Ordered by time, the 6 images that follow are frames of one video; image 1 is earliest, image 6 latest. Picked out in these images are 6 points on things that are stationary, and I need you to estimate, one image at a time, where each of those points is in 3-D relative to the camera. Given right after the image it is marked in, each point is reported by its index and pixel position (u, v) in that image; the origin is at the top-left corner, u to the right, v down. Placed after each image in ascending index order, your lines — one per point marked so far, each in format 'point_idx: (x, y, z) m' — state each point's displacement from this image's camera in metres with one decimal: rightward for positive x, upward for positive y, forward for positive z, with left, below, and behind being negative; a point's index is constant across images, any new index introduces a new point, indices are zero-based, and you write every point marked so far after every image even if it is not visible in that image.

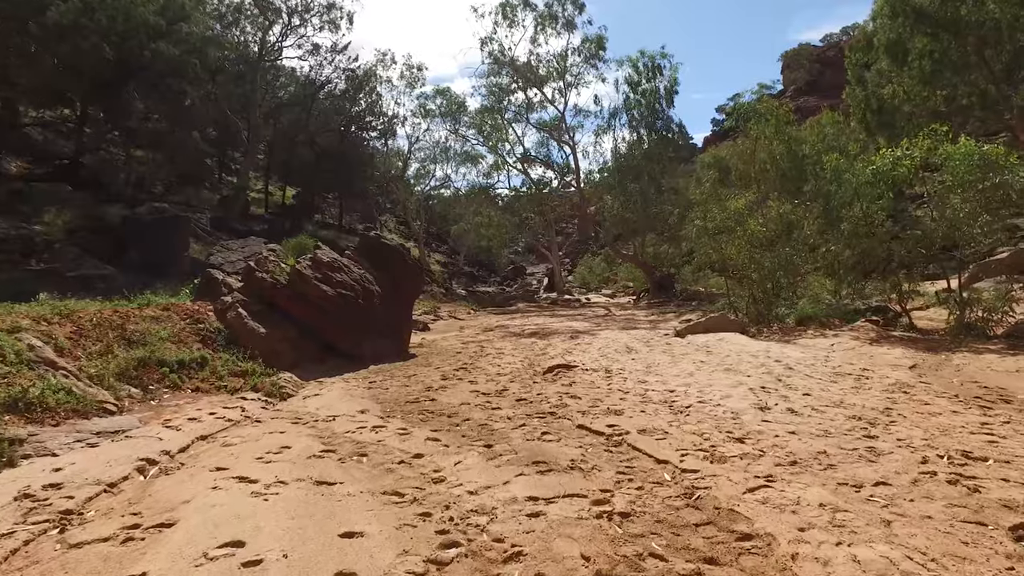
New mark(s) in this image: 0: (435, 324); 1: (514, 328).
0: (-1.9, -0.9, +17.4) m
1: (0.0, -0.9, +15.0) m
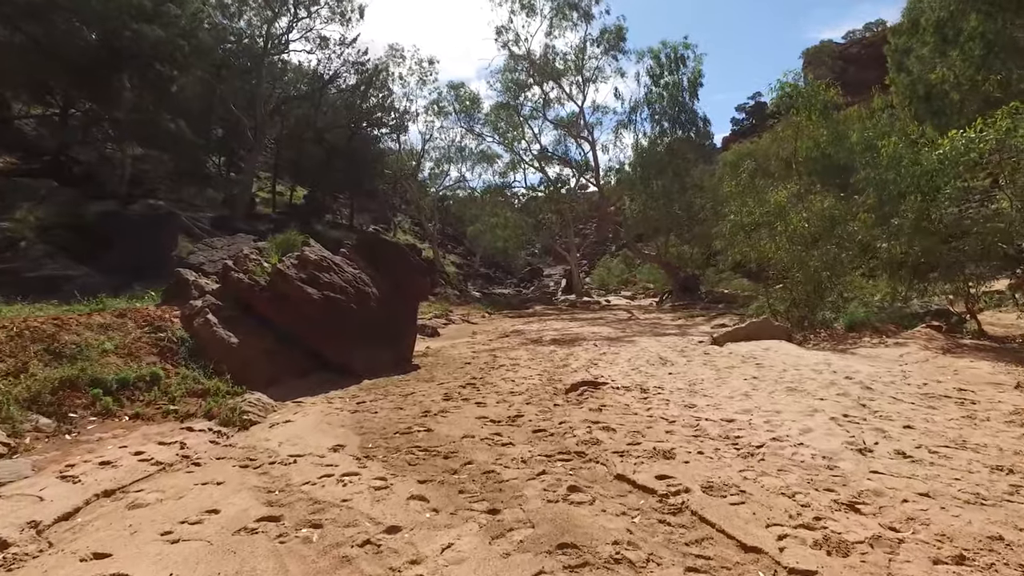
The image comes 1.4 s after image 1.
0: (-1.5, -0.9, +16.1) m
1: (+0.3, -0.9, +13.8) m
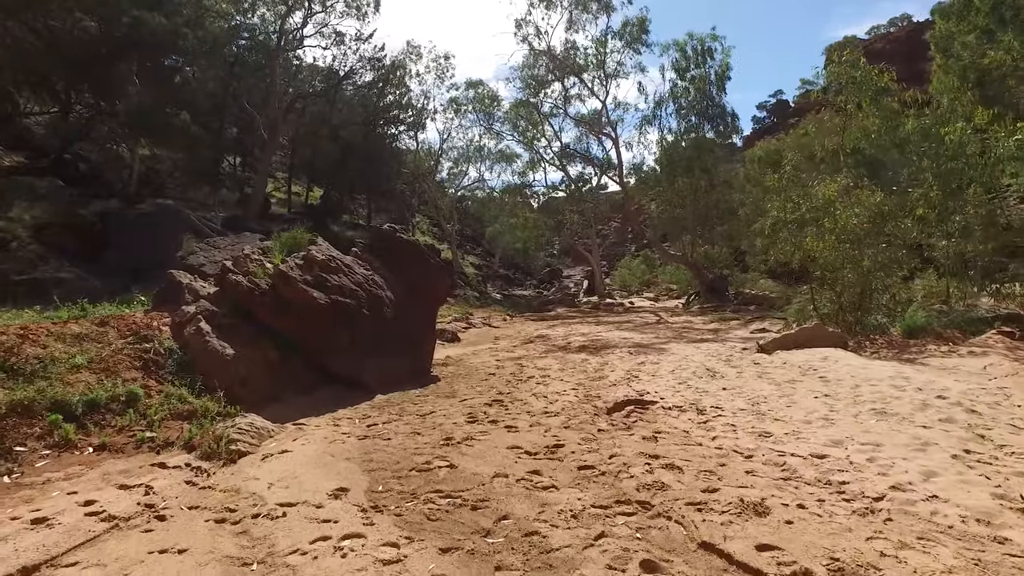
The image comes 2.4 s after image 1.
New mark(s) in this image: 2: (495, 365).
0: (-1.0, -1.0, +15.3) m
1: (+0.8, -0.9, +12.9) m
2: (-0.2, -1.0, +9.4) m
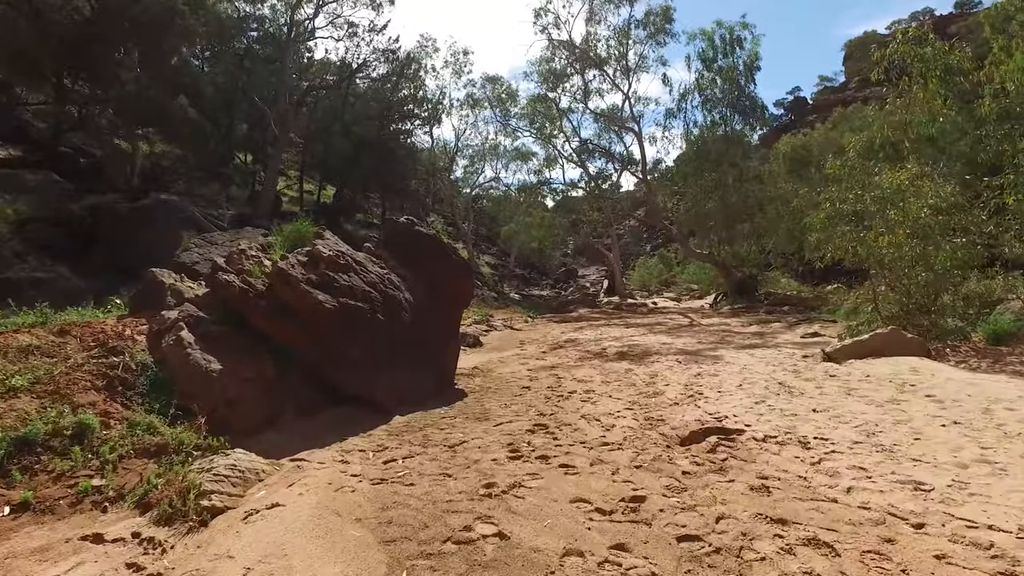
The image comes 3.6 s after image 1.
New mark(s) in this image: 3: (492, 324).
0: (-0.5, -1.0, +14.2) m
1: (+1.3, -0.9, +11.7) m
2: (+0.2, -1.0, +8.2) m
3: (-0.5, -0.8, +16.6) m
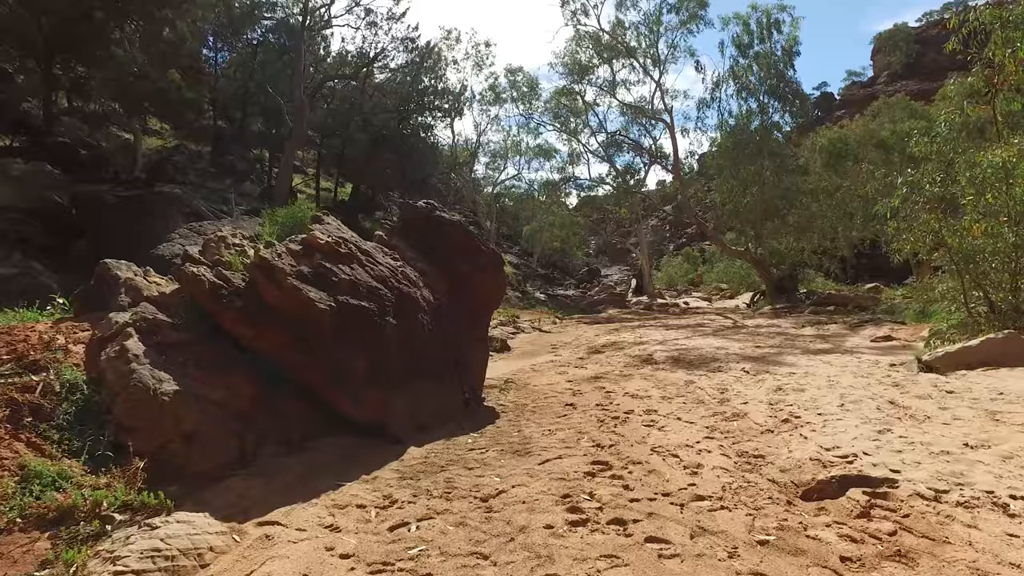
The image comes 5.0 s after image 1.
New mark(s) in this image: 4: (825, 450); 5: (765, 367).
0: (+0.1, -0.9, +12.9) m
1: (+1.7, -0.9, +10.4) m
2: (+0.5, -1.0, +6.9) m
3: (+0.2, -0.8, +15.3) m
4: (+1.8, -0.9, +4.1) m
5: (+2.8, -0.9, +8.0) m
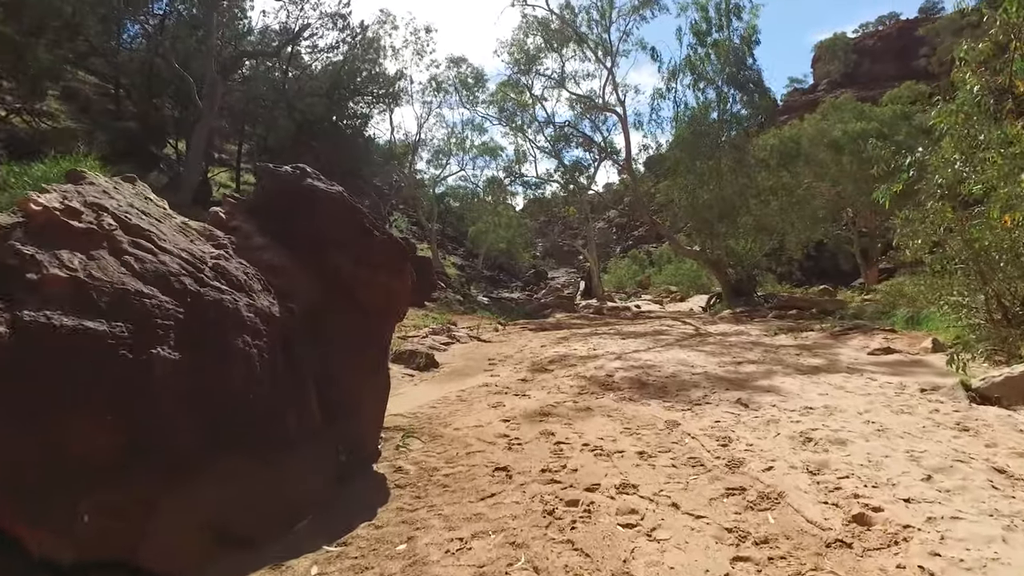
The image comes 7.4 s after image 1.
0: (-1.0, -1.0, +10.7) m
1: (+0.9, -0.9, +8.3) m
2: (-0.1, -1.0, +4.8) m
3: (-1.1, -0.9, +13.1) m
4: (+1.3, -0.9, +2.0) m
5: (+2.1, -0.9, +6.0) m
